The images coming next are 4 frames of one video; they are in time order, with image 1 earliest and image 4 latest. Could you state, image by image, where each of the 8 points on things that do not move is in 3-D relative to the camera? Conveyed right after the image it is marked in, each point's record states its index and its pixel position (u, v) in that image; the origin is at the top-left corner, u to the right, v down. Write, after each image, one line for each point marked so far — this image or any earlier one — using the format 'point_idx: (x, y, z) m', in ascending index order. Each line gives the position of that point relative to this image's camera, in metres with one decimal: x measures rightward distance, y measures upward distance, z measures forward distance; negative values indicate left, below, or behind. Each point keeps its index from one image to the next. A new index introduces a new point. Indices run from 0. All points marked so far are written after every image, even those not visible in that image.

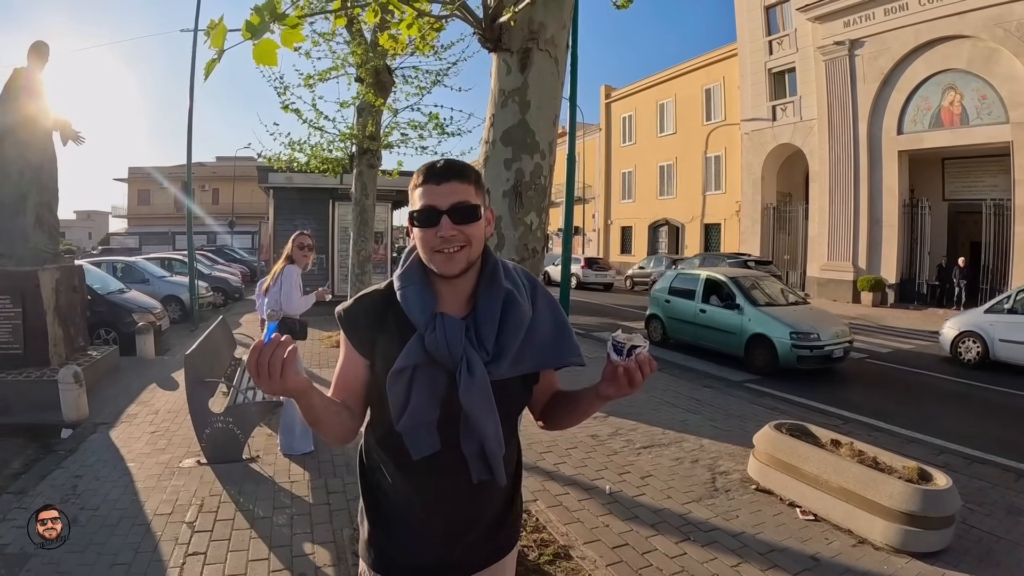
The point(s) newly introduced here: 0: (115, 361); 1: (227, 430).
0: (-4.8, -0.9, +7.8) m
1: (-2.5, -1.3, +5.6) m
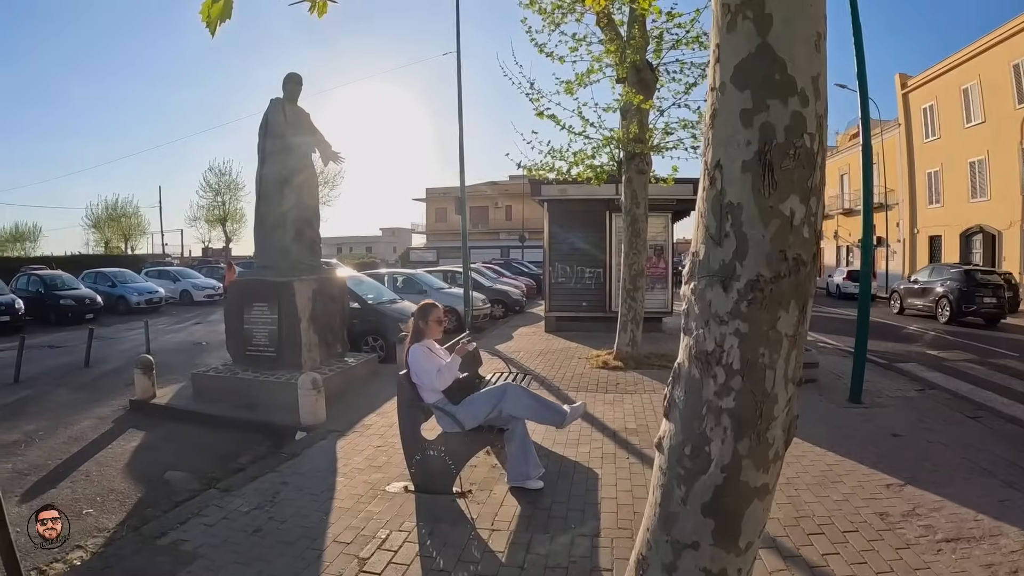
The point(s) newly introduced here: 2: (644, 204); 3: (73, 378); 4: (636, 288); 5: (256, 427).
0: (-1.7, -1.1, +8.1) m
1: (-0.6, -1.4, +5.1) m
2: (+2.2, +1.4, +10.4) m
3: (-6.7, -1.4, +9.4) m
4: (+2.1, 0.0, +10.4) m
5: (-2.6, -1.4, +6.3) m
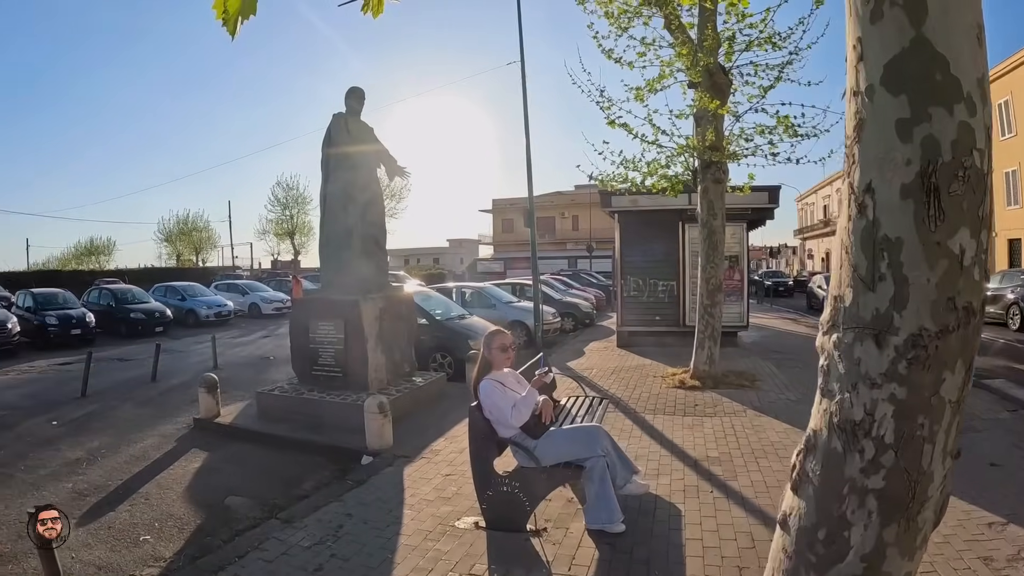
0: (-0.8, -1.3, +7.7) m
1: (0.0, -1.6, +4.7) m
2: (+3.3, +1.2, +9.7) m
3: (-5.7, -1.7, +9.5) m
4: (+3.2, -0.2, +9.7) m
5: (-1.9, -1.6, +6.0) m
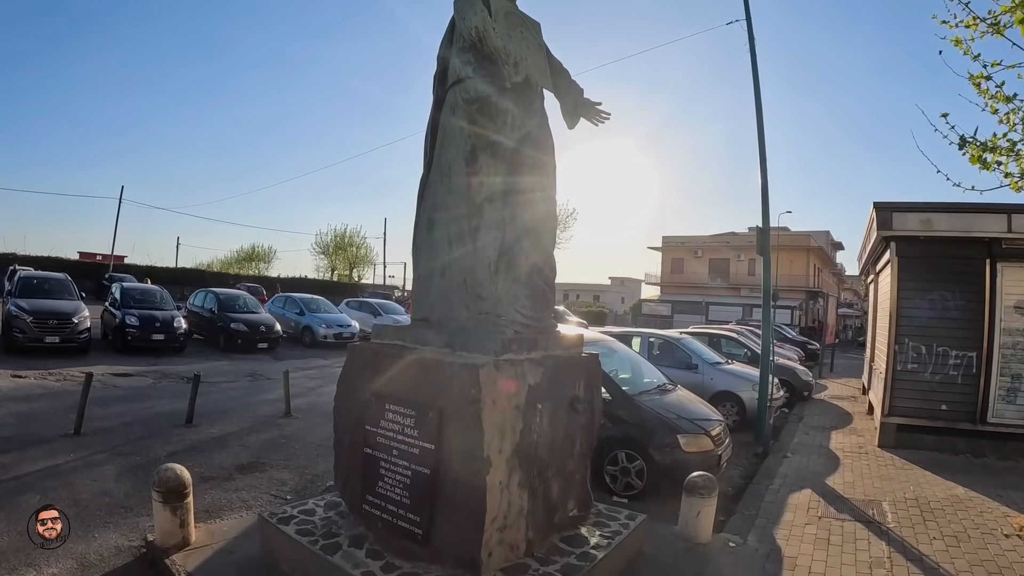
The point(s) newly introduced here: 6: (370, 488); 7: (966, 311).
0: (+0.6, -1.5, +3.7) m
1: (+0.8, -1.7, +0.5) m
2: (+5.3, +0.5, +4.9) m
3: (-3.8, -1.6, +6.4) m
4: (+5.1, -0.9, +4.8) m
5: (-0.8, -1.7, +2.2) m
6: (-0.8, -0.9, +3.1) m
7: (+6.1, -0.2, +8.3) m
